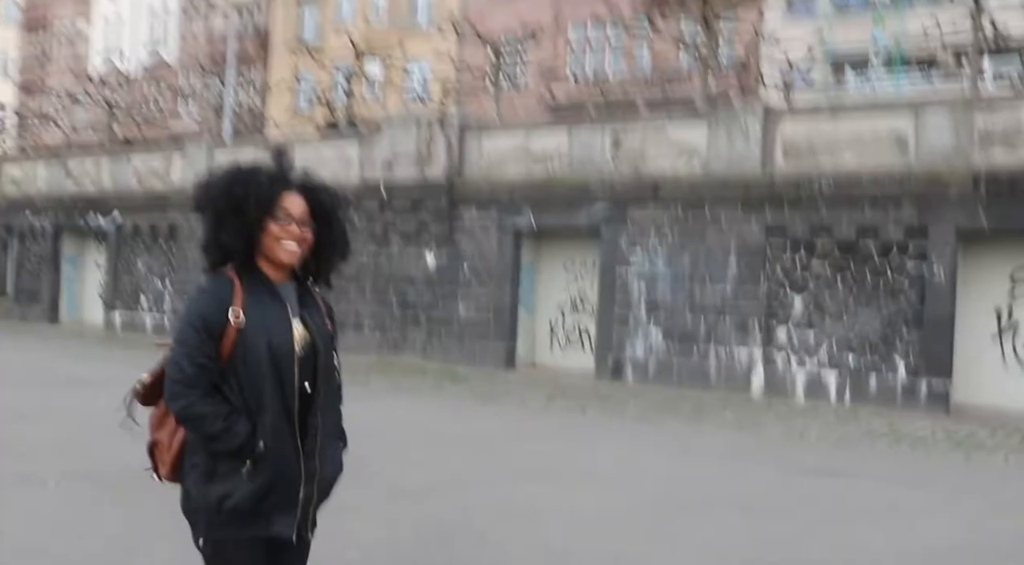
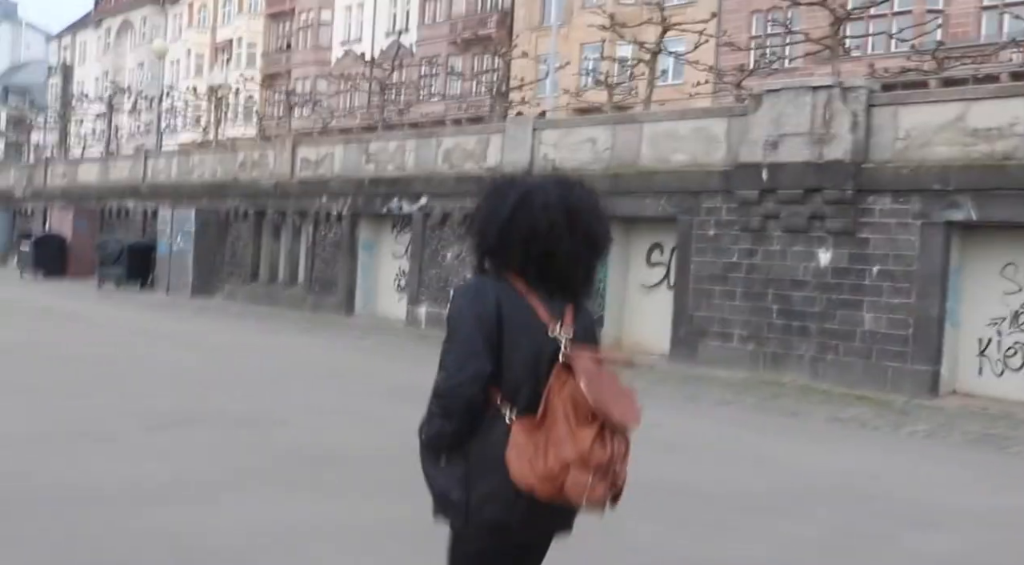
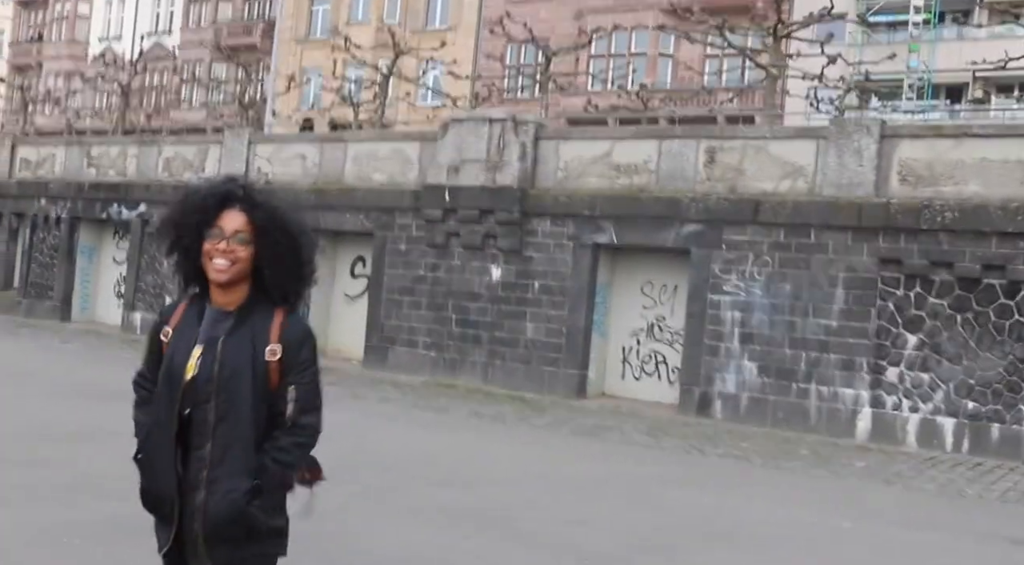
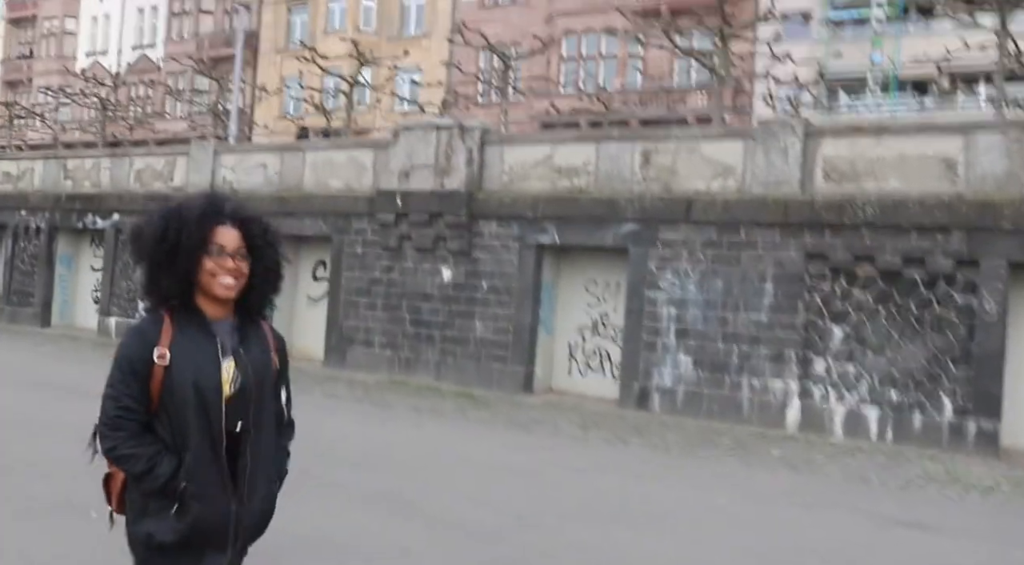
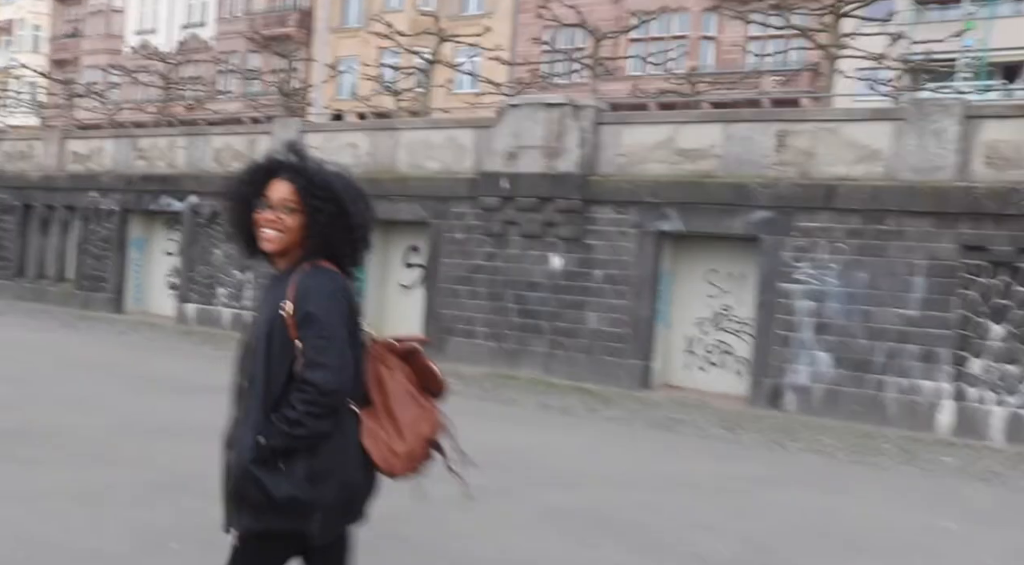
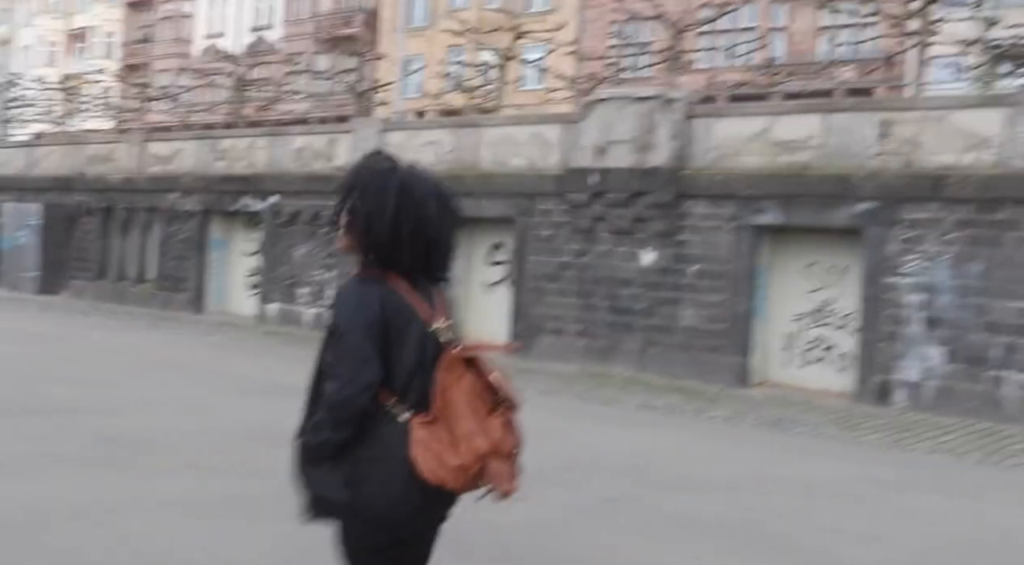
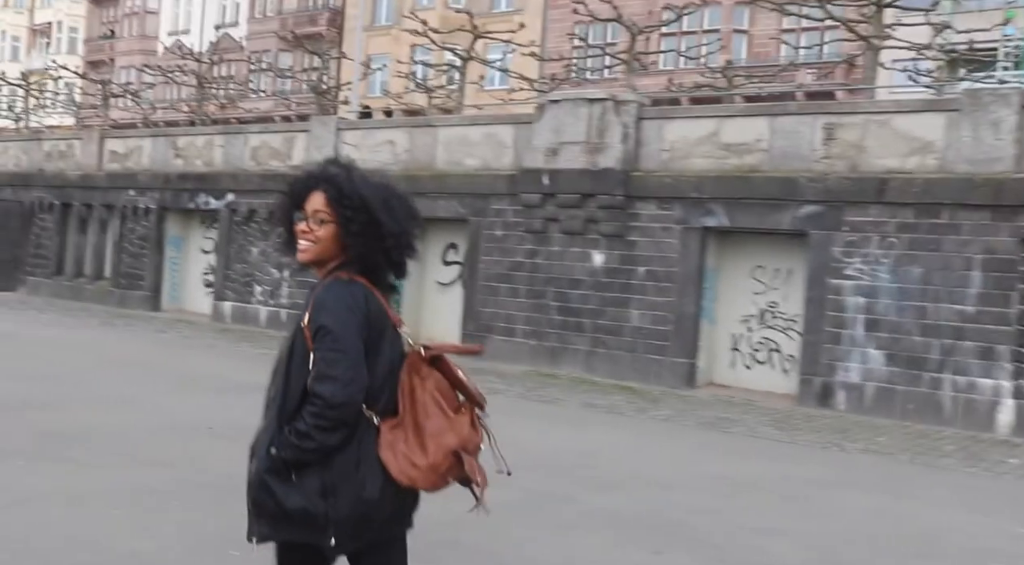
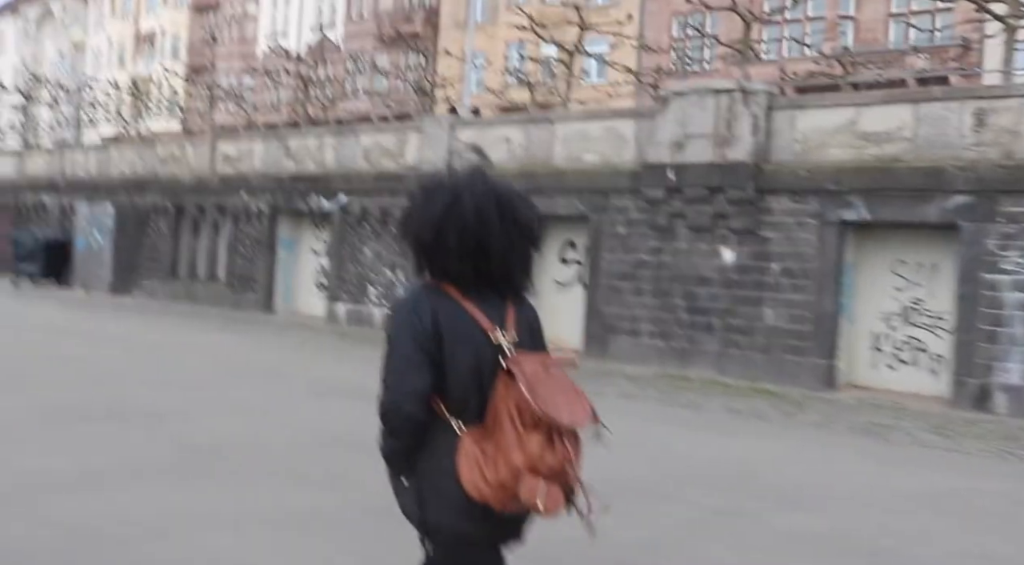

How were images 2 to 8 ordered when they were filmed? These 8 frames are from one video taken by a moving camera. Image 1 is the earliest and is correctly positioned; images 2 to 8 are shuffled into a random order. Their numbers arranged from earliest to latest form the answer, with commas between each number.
4, 3, 5, 7, 6, 8, 2
